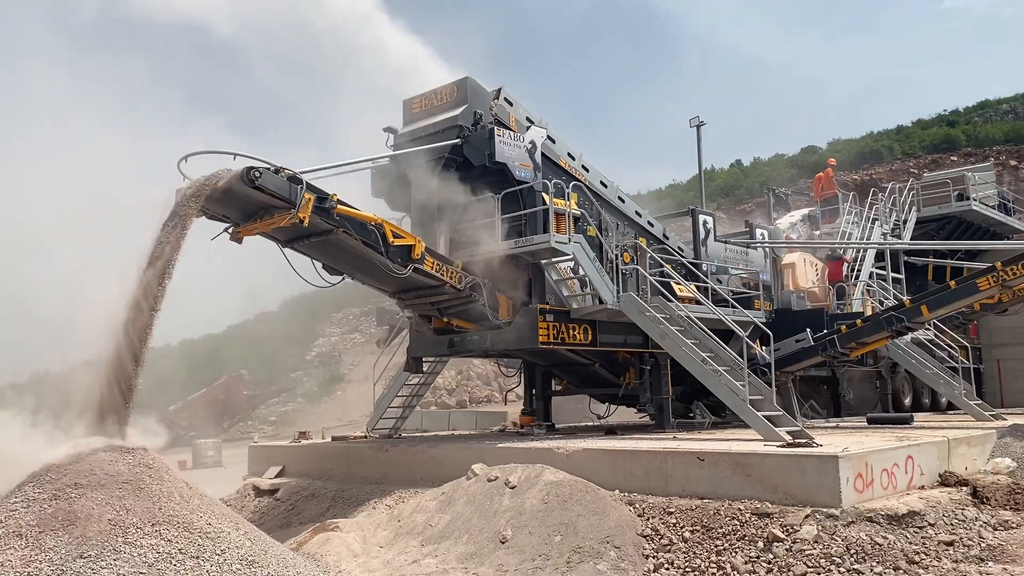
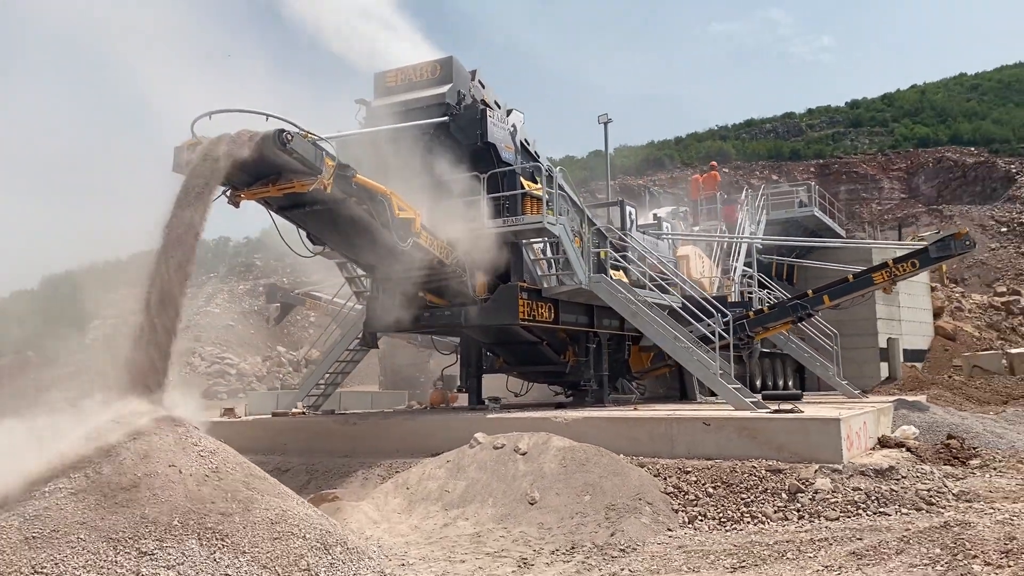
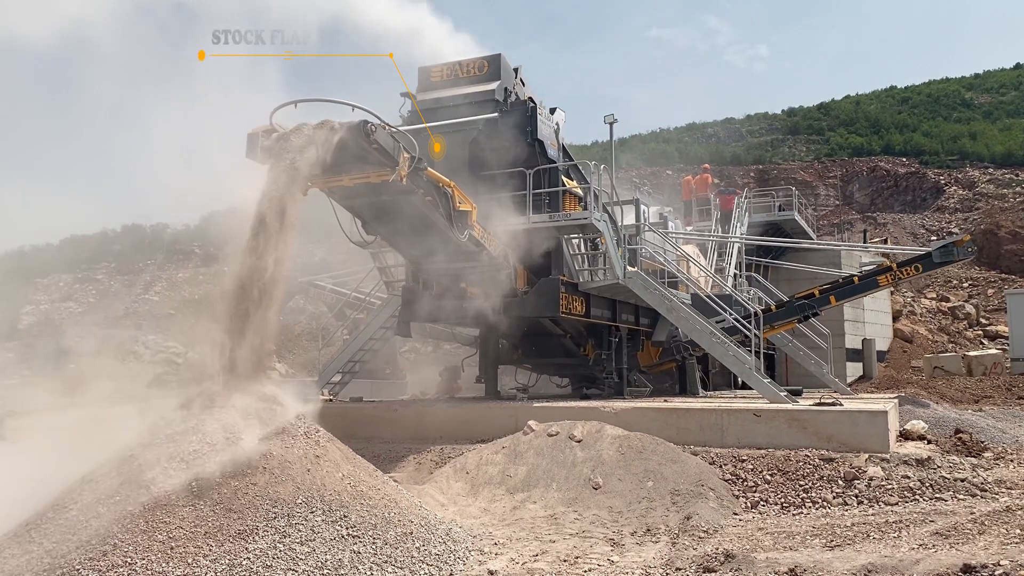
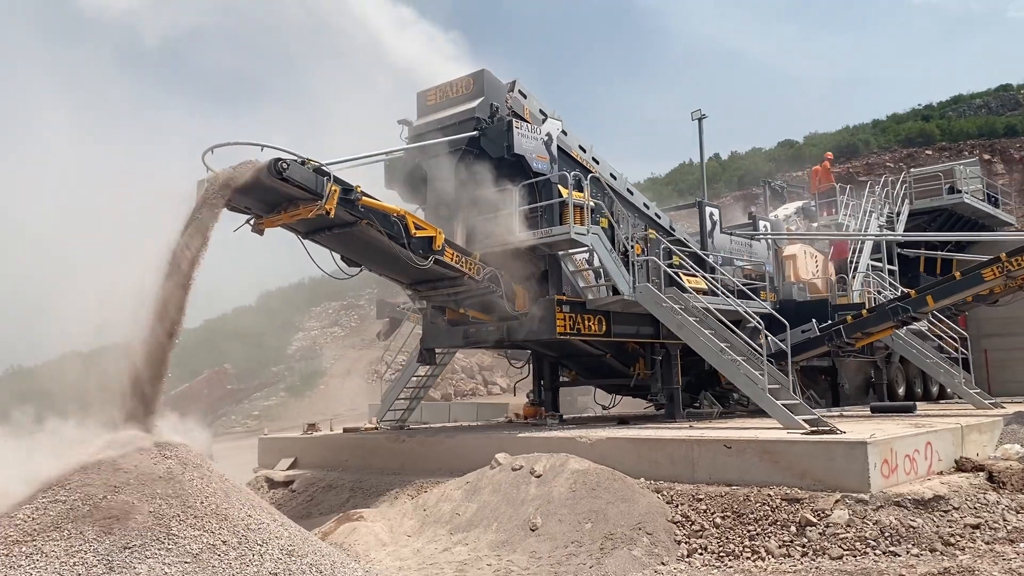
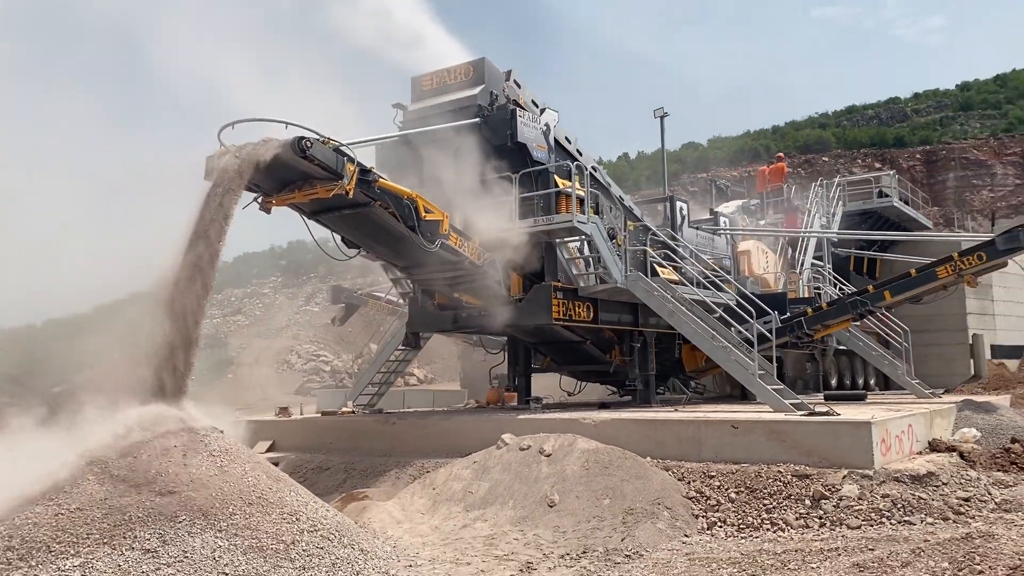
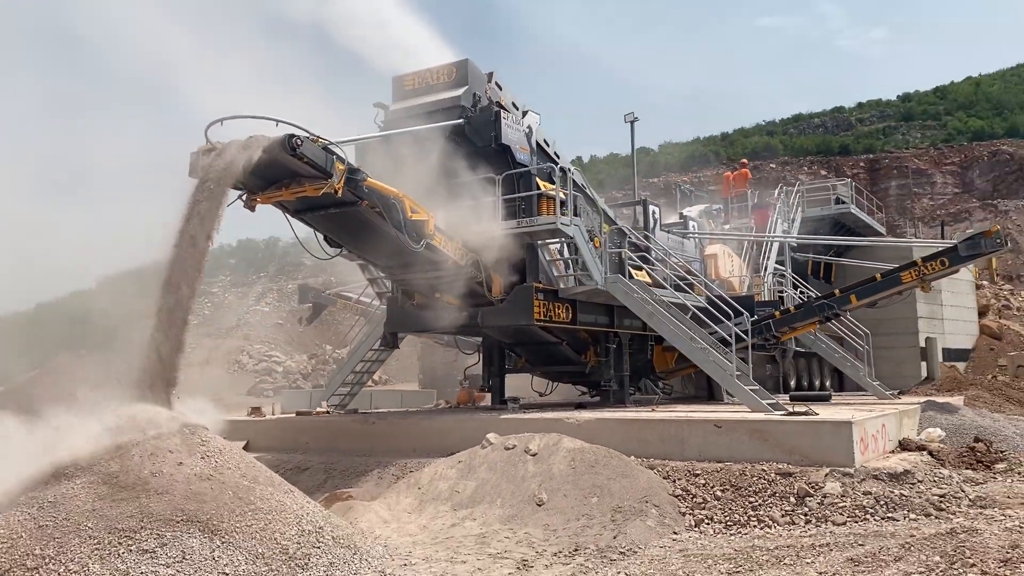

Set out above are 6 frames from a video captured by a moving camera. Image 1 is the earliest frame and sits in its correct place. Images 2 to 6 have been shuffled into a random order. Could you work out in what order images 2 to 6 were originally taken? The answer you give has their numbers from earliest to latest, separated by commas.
4, 5, 6, 2, 3
